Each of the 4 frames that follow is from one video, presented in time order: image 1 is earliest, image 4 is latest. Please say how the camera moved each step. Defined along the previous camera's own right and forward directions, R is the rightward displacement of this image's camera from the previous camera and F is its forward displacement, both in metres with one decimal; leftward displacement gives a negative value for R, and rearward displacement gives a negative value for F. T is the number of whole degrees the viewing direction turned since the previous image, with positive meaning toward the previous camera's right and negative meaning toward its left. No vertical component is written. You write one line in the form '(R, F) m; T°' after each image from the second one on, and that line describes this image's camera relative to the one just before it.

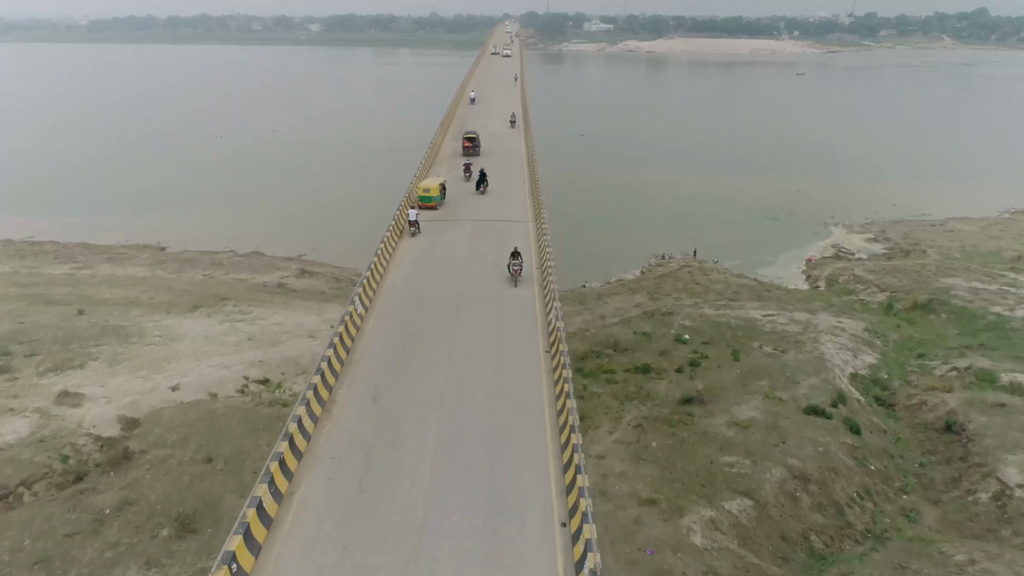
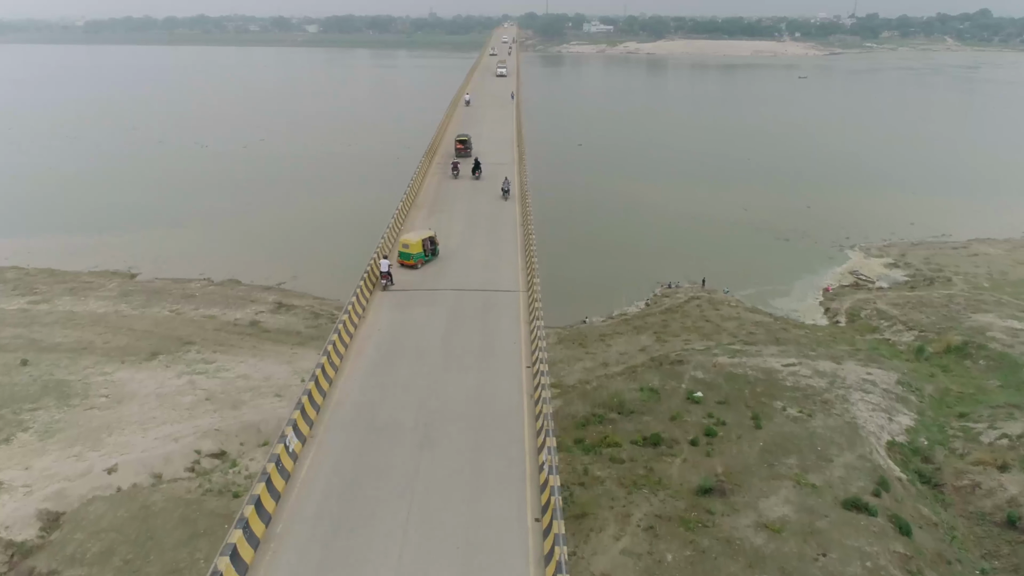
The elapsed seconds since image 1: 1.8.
(+0.1, +1.8) m; 0°
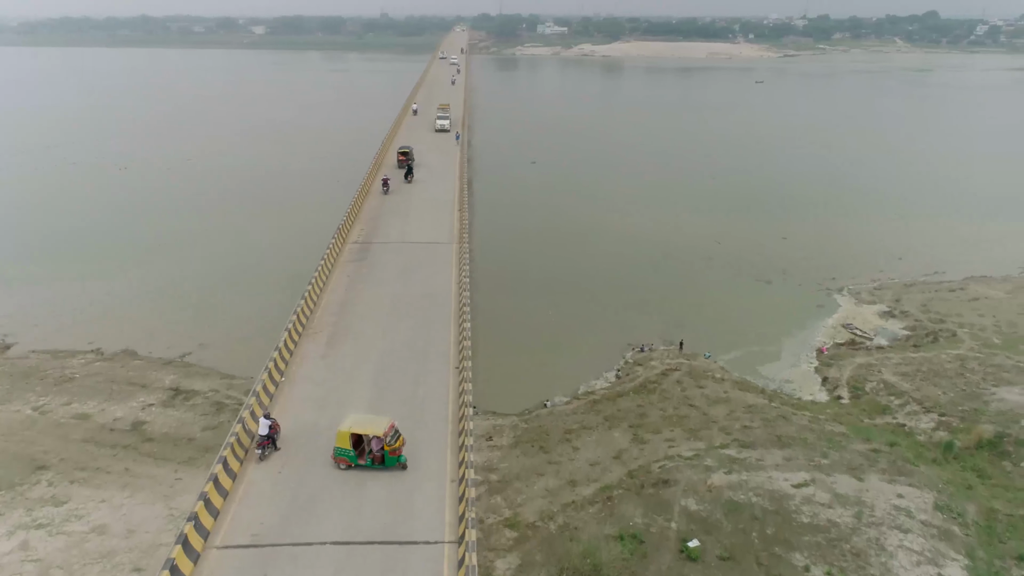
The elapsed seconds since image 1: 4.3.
(+0.3, +3.5) m; +3°
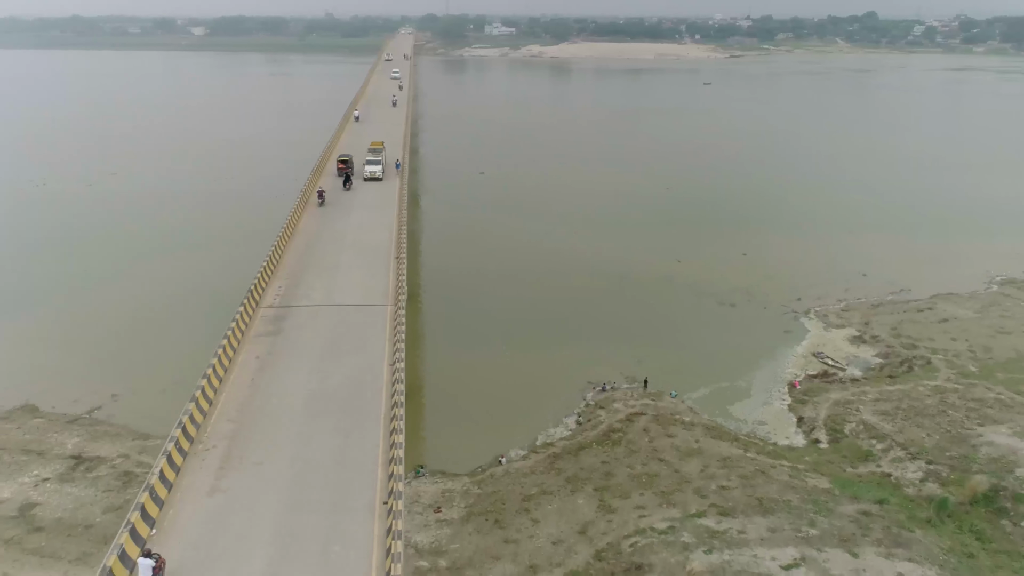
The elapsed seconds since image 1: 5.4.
(+0.1, +1.8) m; +3°
